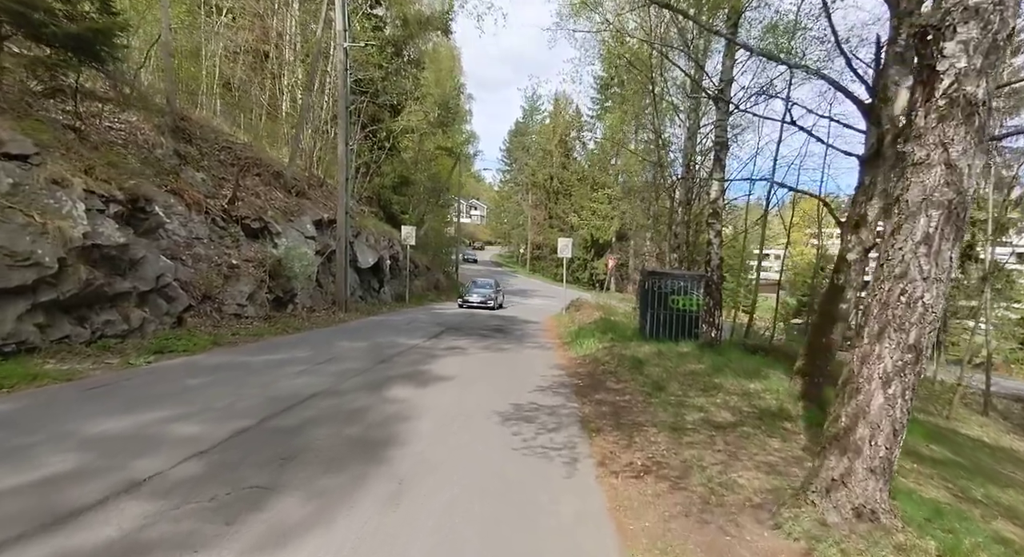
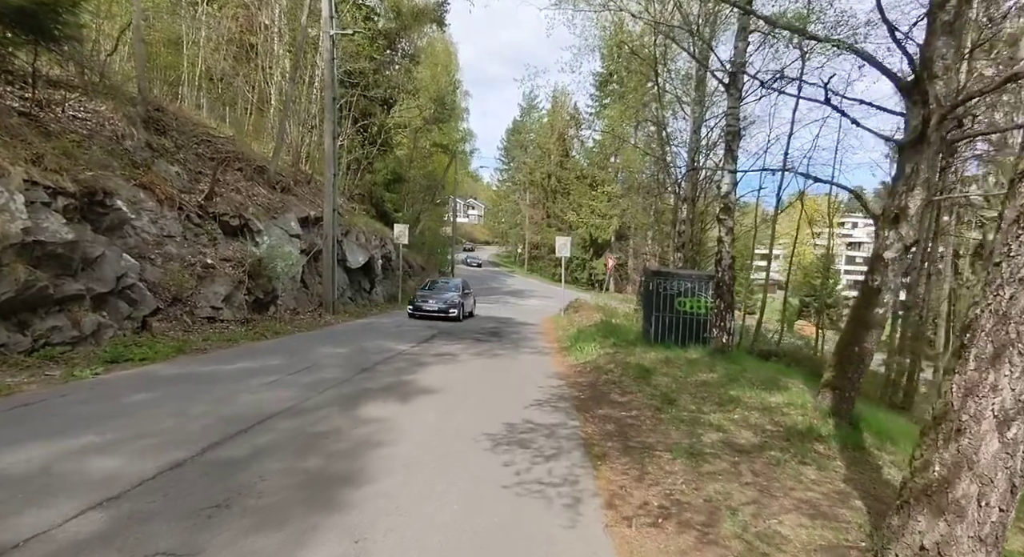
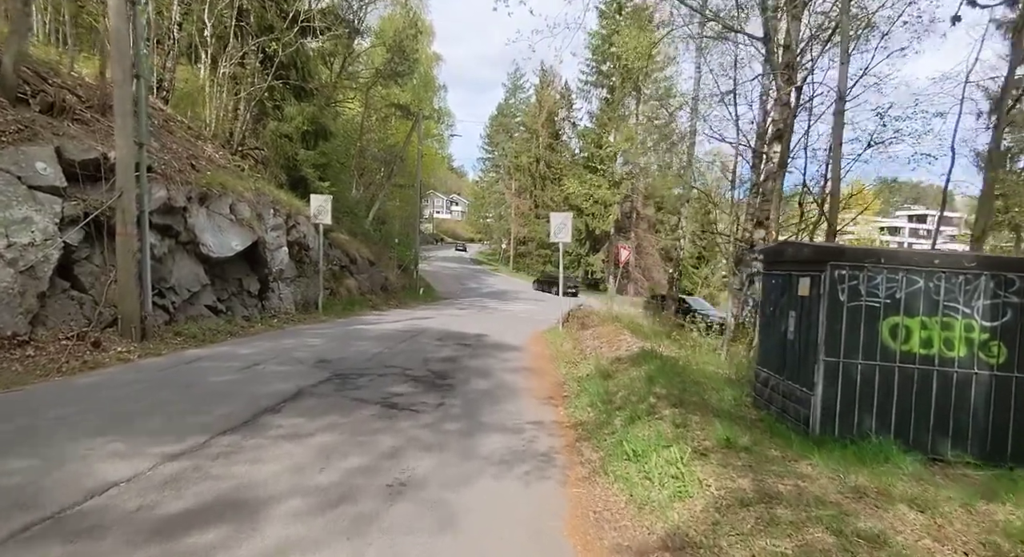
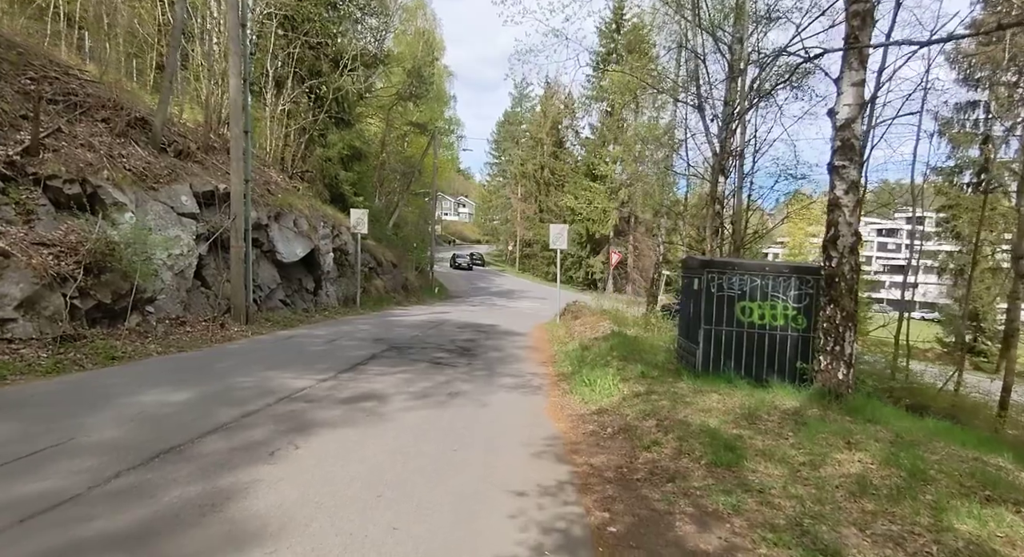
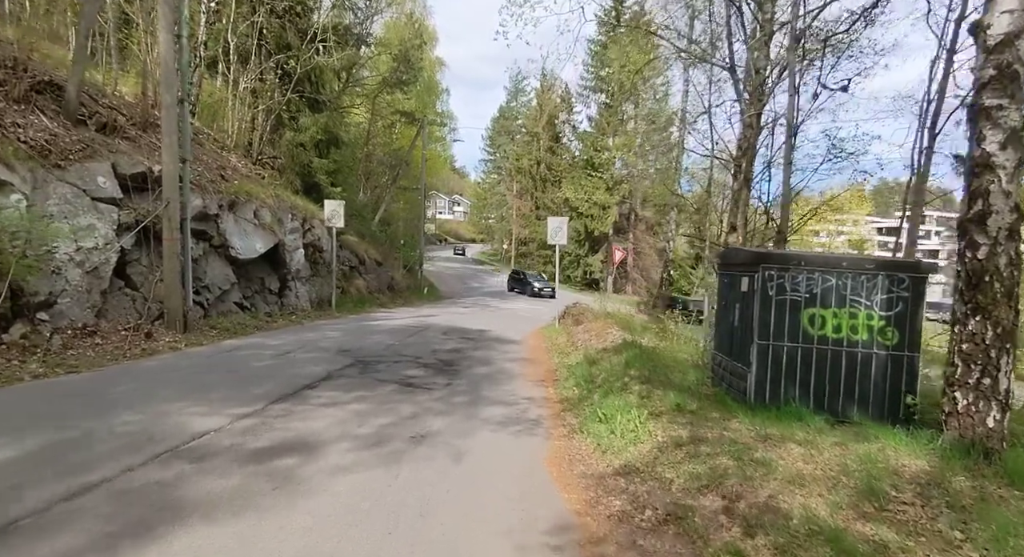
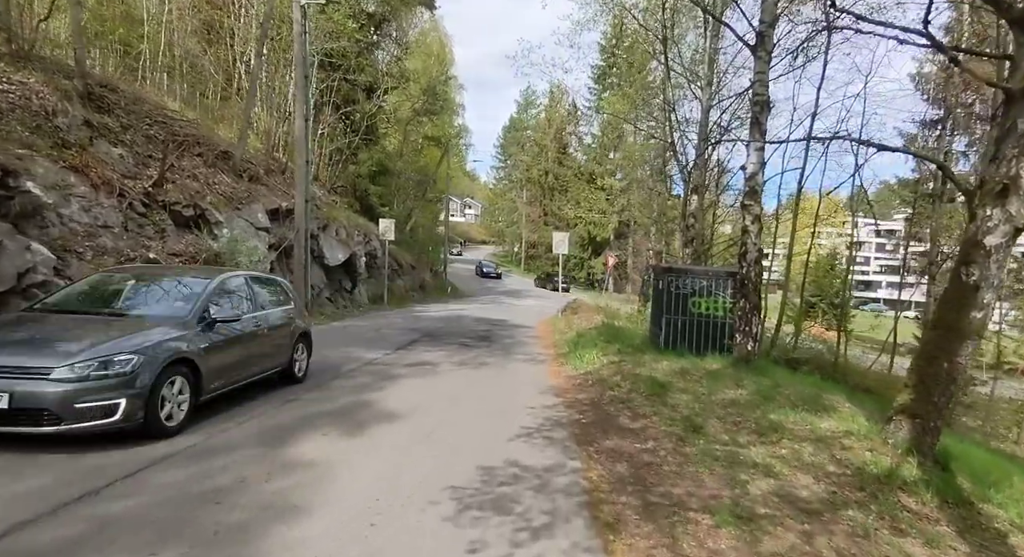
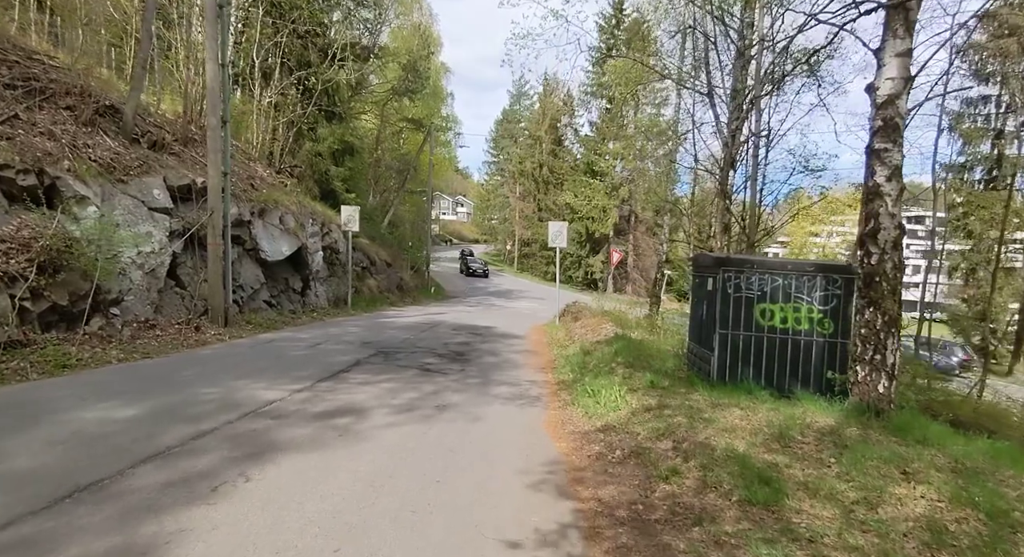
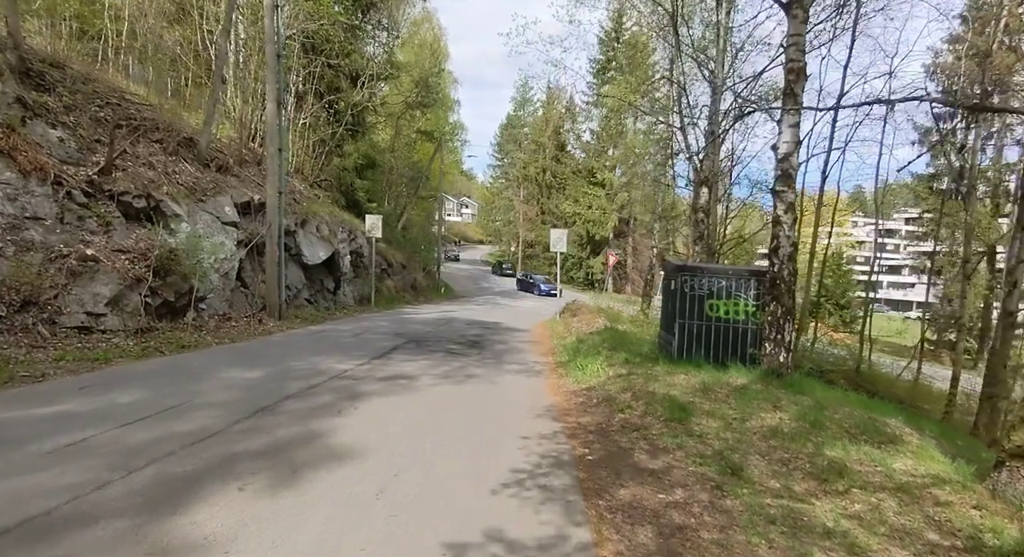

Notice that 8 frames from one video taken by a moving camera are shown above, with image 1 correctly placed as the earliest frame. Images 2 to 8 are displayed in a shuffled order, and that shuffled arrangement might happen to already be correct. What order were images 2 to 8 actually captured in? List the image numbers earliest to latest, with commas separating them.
2, 6, 8, 4, 7, 5, 3
